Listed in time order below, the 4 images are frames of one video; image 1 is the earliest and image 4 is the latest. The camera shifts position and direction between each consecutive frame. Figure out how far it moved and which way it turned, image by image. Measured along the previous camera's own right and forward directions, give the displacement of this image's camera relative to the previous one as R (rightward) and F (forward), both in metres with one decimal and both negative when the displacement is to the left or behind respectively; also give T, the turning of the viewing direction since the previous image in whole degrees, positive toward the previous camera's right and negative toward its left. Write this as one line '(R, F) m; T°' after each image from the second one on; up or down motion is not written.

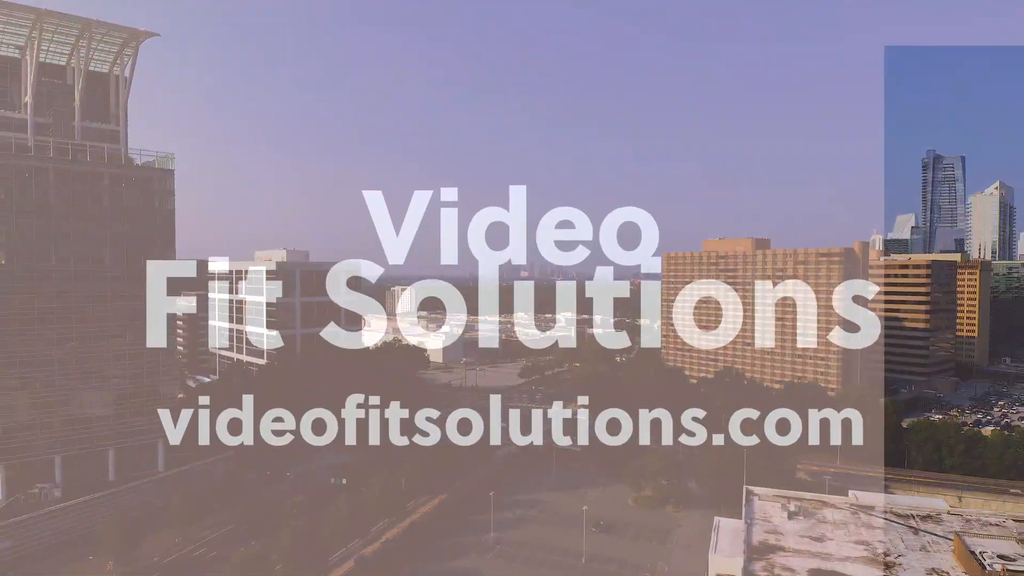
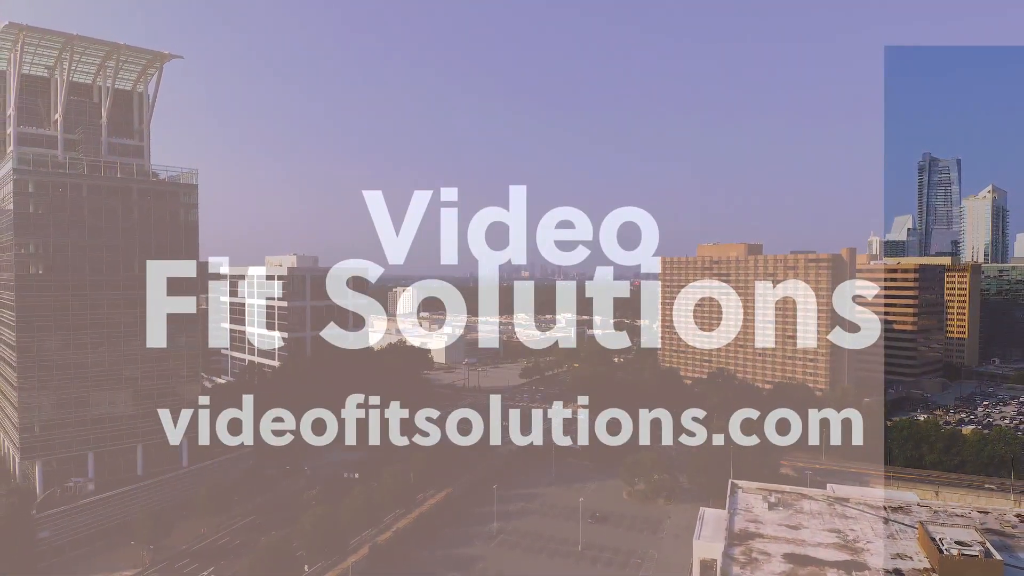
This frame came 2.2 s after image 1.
(0.0, -0.9) m; 0°
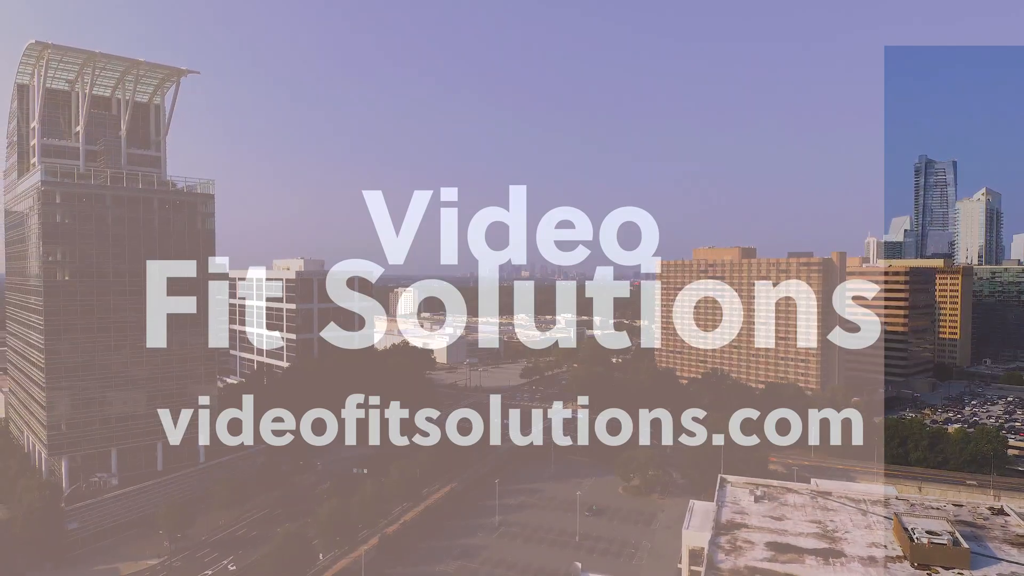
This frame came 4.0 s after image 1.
(0.0, -0.7) m; 0°
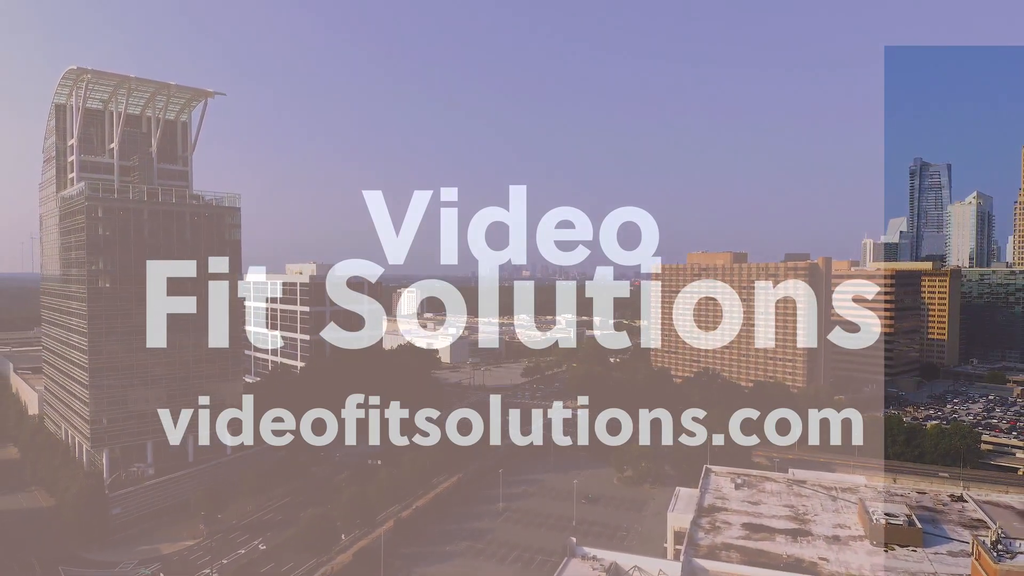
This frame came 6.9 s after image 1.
(-0.1, -1.3) m; 0°
